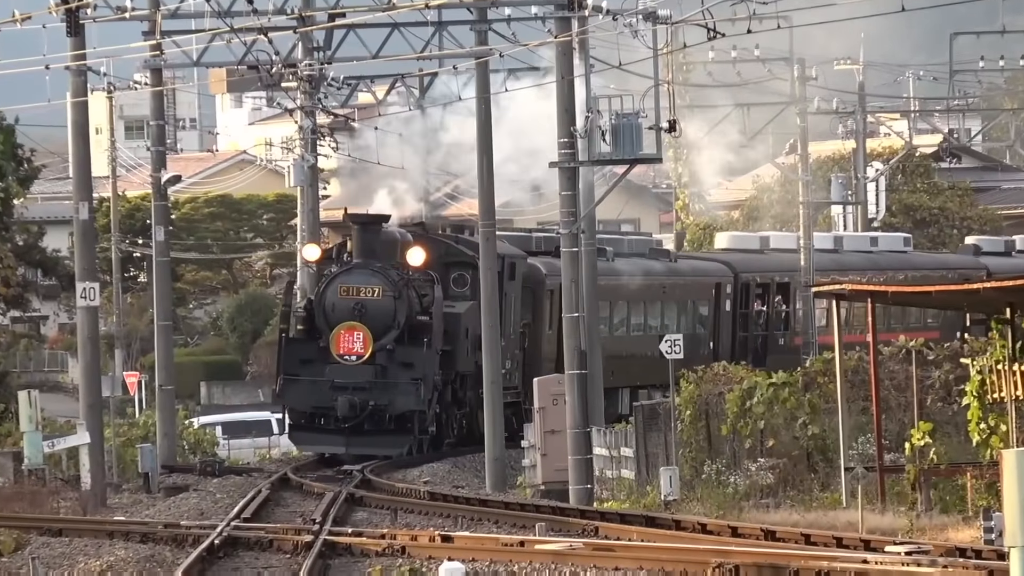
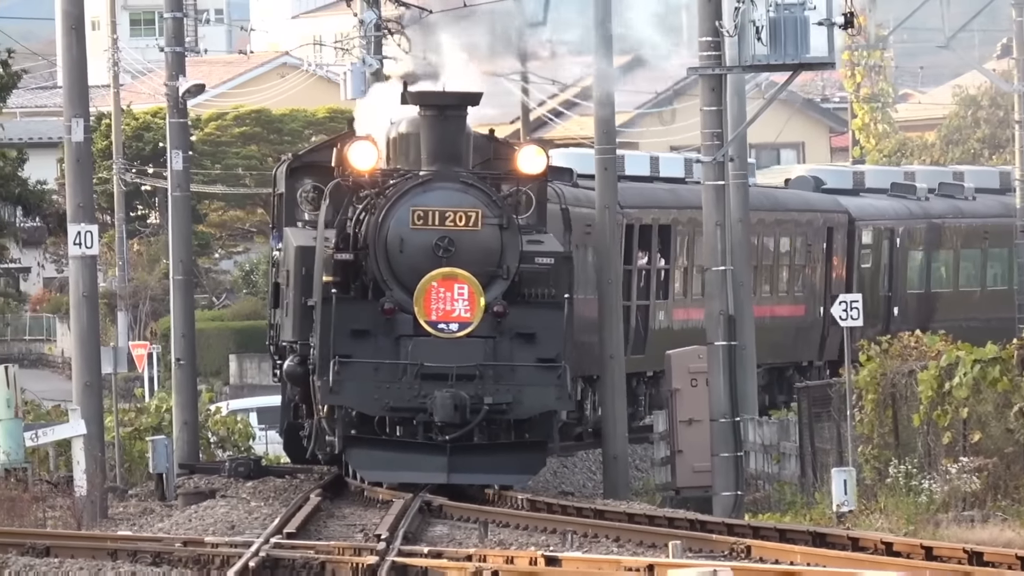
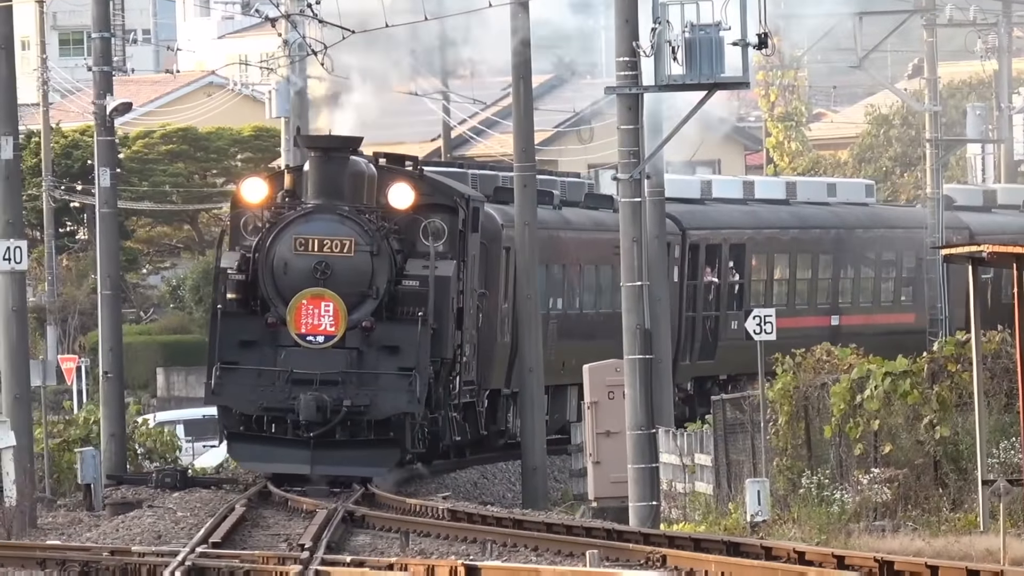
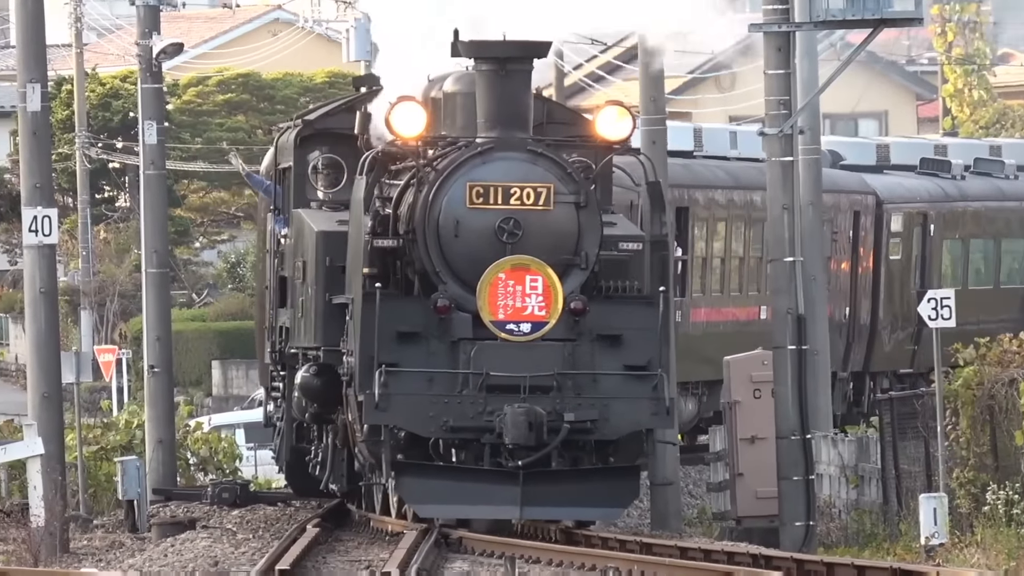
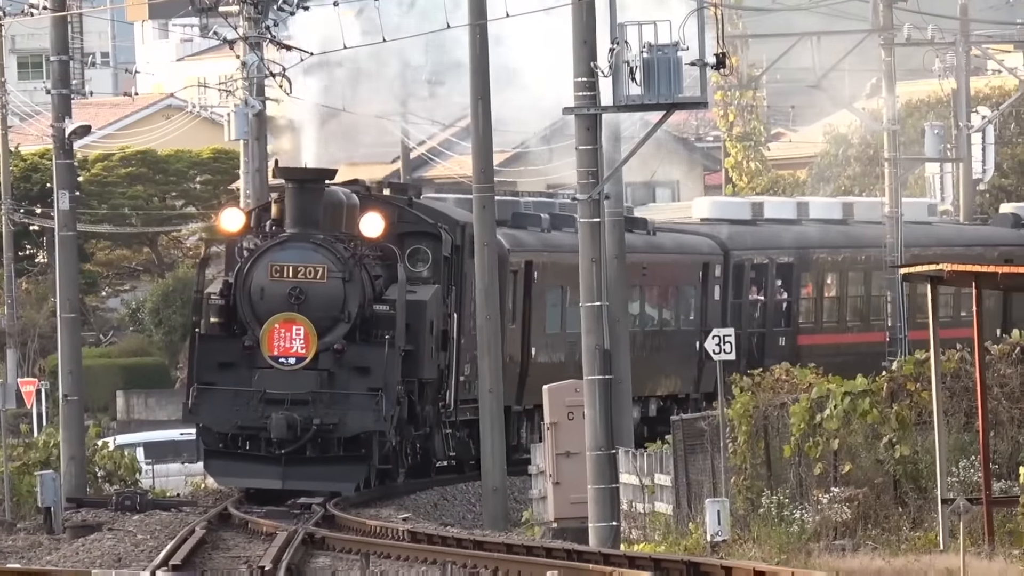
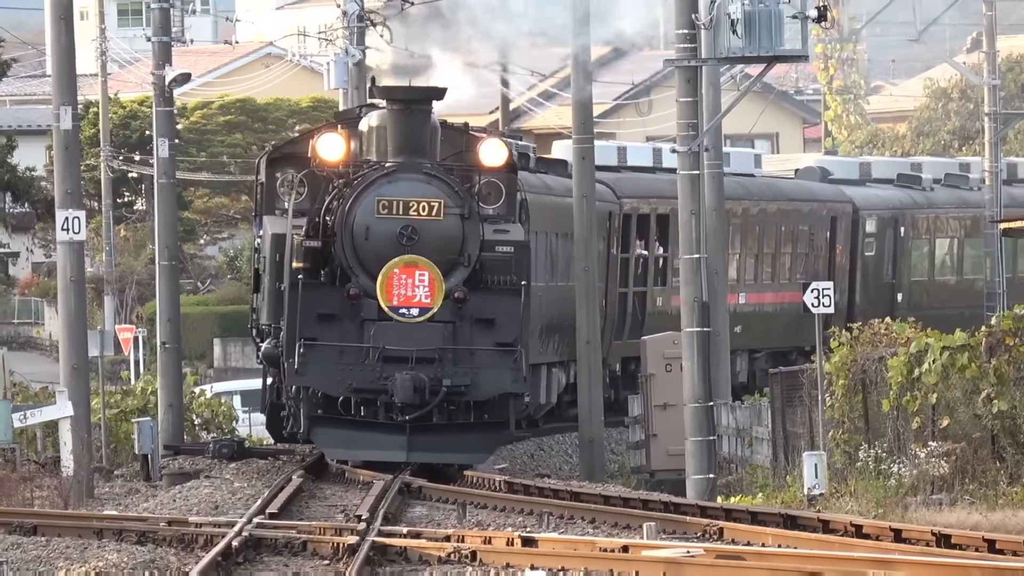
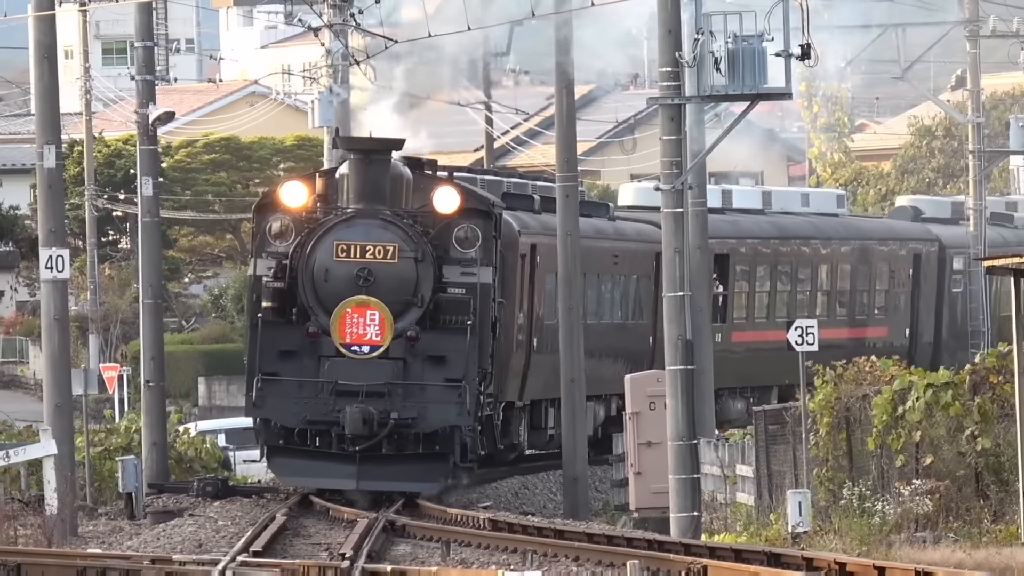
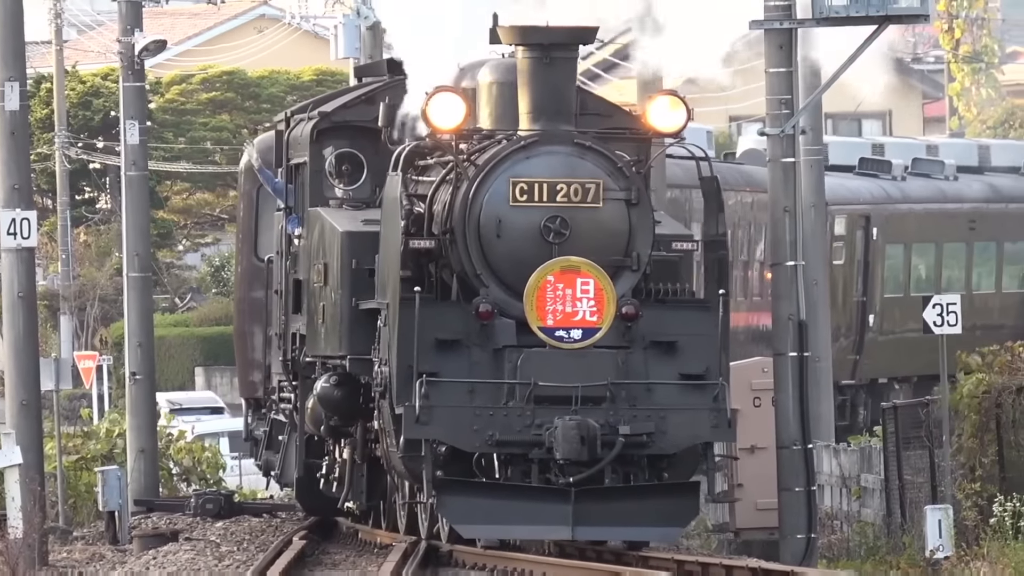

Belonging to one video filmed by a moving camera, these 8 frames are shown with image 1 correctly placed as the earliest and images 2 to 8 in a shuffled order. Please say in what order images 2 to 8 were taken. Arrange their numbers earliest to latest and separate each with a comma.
5, 3, 7, 6, 2, 4, 8
